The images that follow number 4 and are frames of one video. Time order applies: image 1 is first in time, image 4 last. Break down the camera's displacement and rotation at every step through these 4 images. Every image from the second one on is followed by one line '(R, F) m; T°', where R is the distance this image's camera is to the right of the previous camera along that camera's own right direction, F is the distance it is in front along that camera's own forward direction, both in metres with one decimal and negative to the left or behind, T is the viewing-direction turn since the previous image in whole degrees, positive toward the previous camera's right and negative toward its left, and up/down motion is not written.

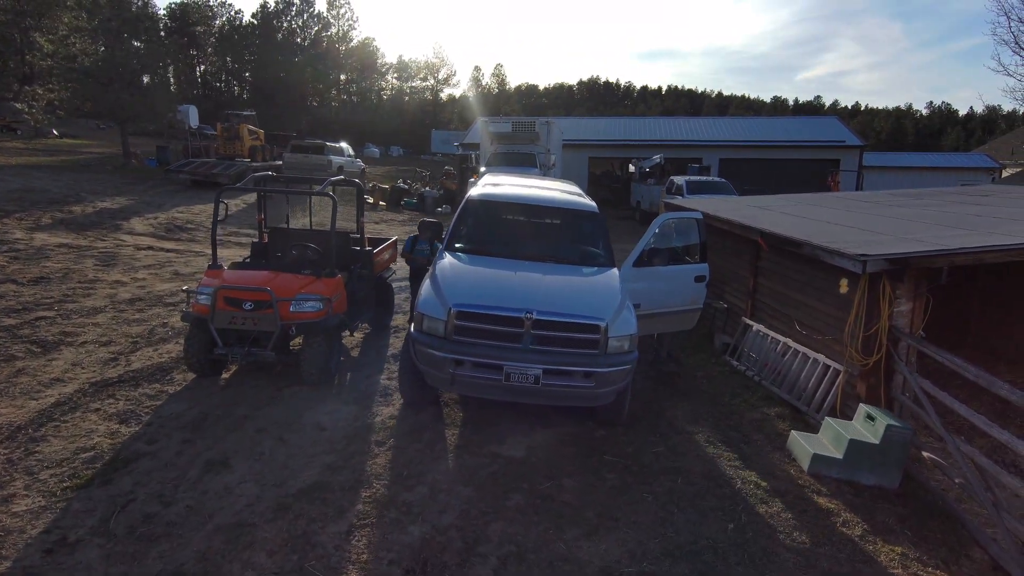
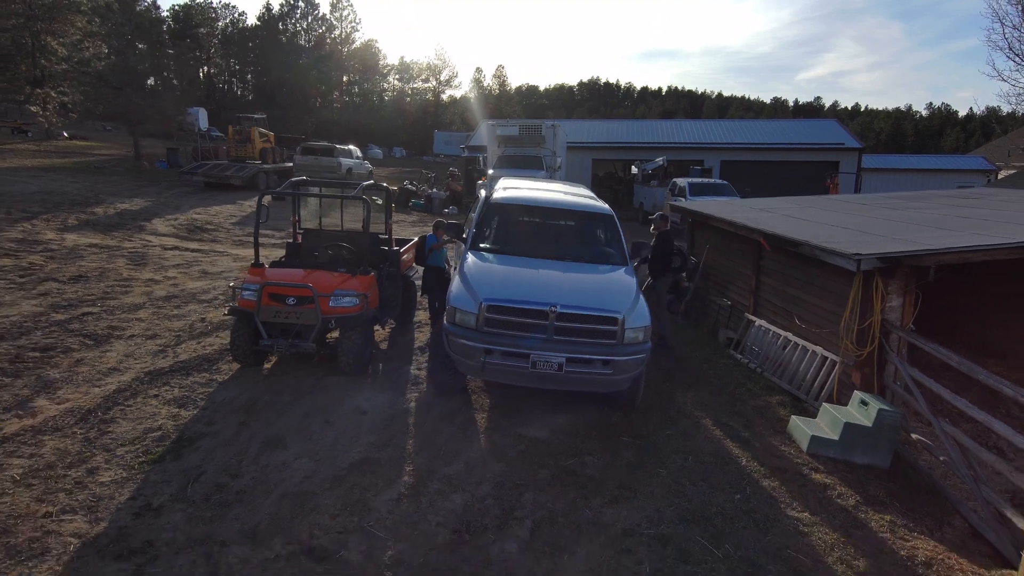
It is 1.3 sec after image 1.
(-0.2, -0.5) m; 0°
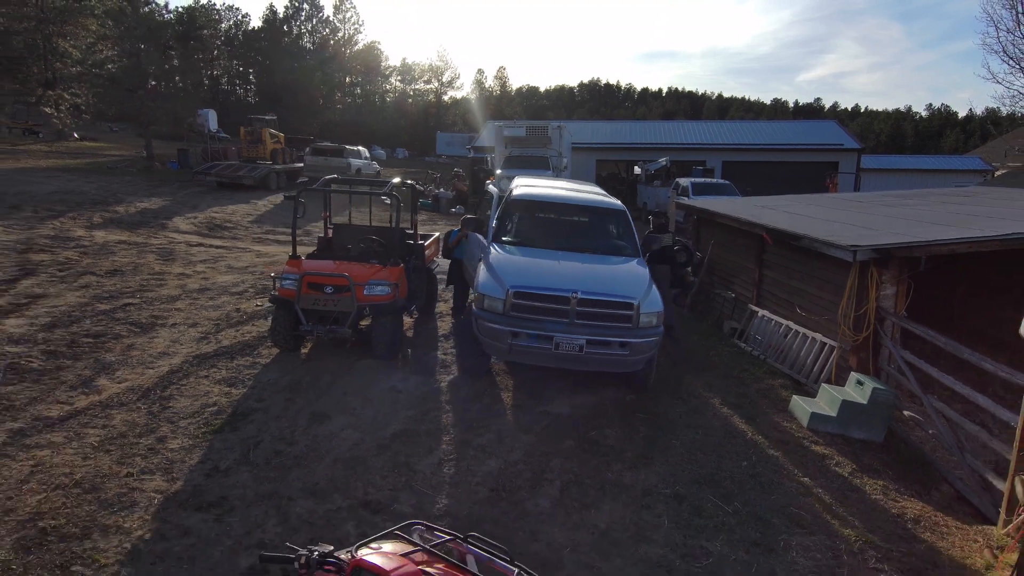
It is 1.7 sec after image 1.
(-0.2, -0.5) m; 0°
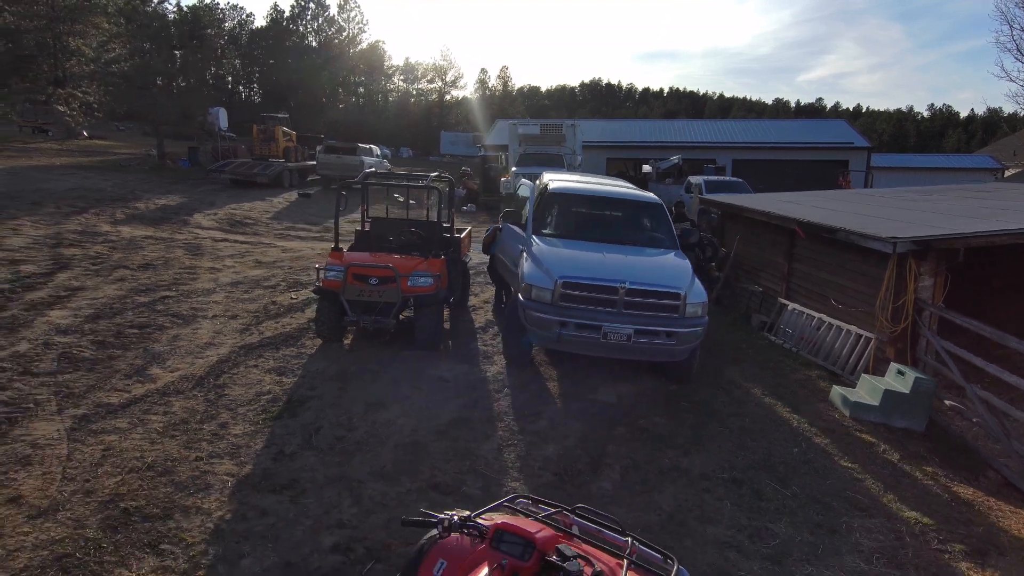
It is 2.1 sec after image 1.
(-0.4, -0.1) m; 0°
